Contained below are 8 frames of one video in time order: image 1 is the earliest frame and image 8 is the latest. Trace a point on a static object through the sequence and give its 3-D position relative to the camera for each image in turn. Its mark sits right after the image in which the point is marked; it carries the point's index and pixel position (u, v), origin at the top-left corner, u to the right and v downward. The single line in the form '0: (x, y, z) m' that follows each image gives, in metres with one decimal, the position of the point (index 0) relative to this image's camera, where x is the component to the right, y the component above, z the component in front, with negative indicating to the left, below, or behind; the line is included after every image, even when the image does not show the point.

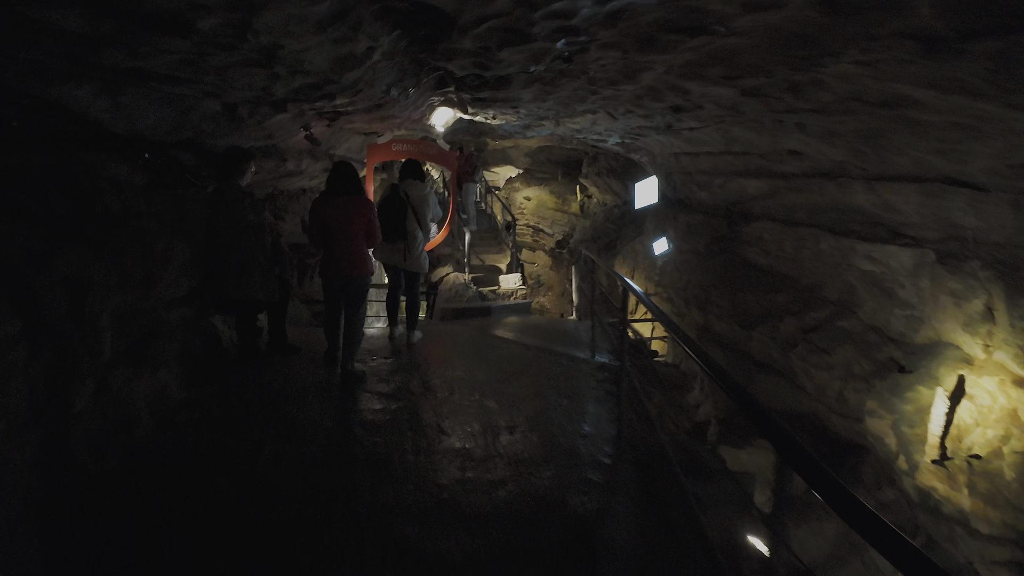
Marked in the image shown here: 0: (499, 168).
0: (-0.2, +2.5, +12.6) m
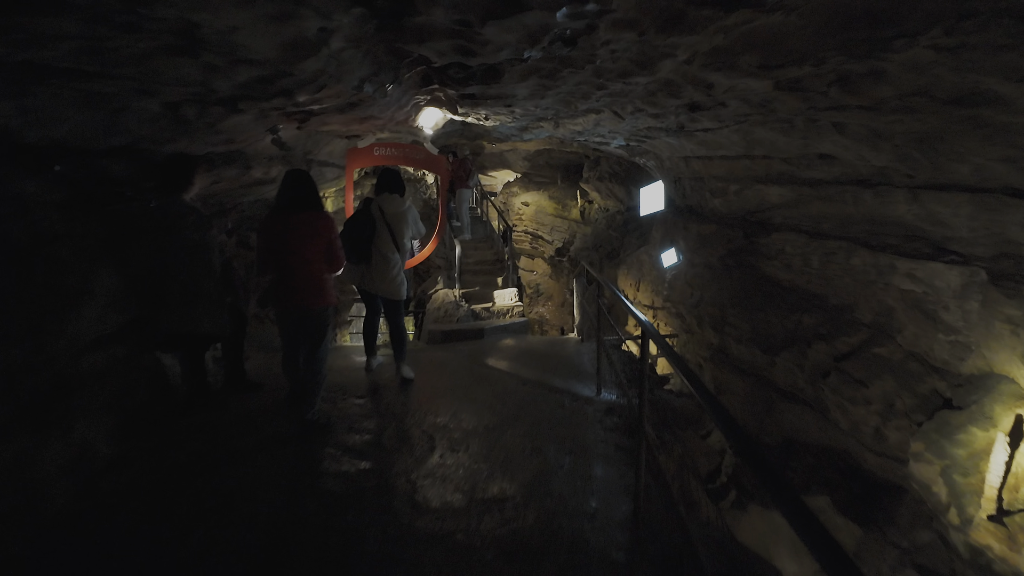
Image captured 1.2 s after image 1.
0: (-0.3, +2.3, +12.0) m
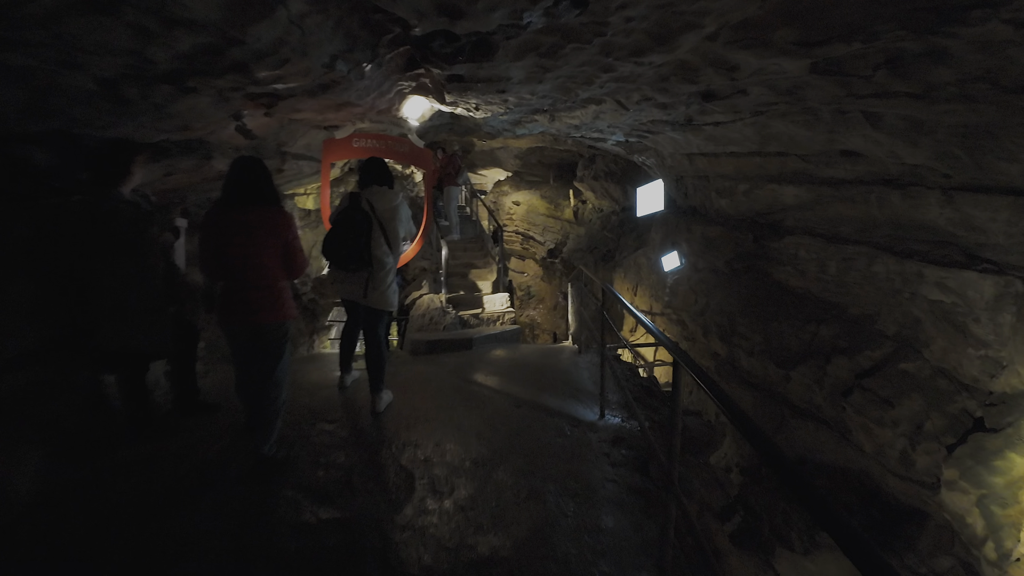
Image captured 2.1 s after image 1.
0: (-0.4, +2.3, +11.6) m
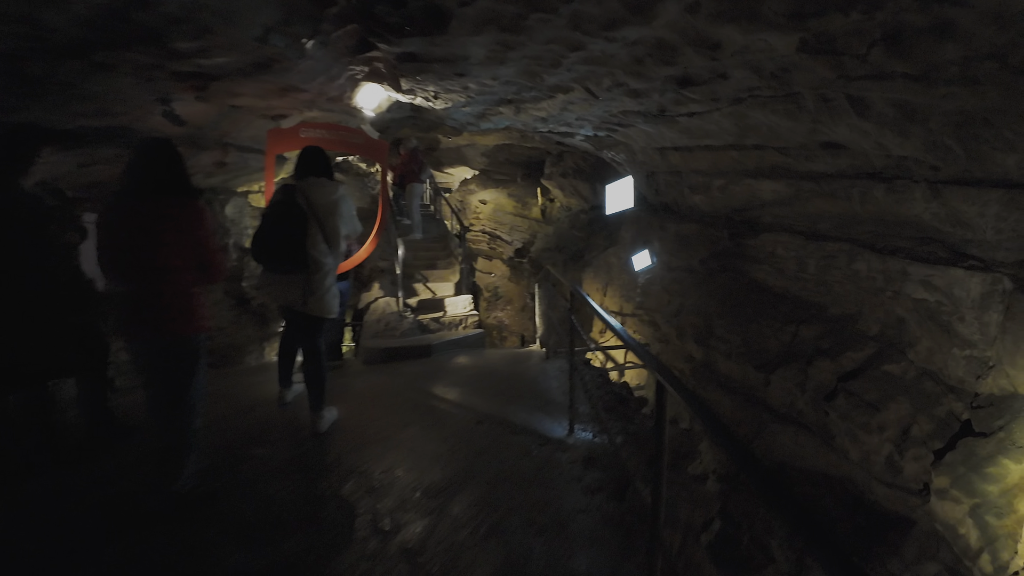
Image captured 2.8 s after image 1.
0: (-1.1, +2.3, +11.2) m
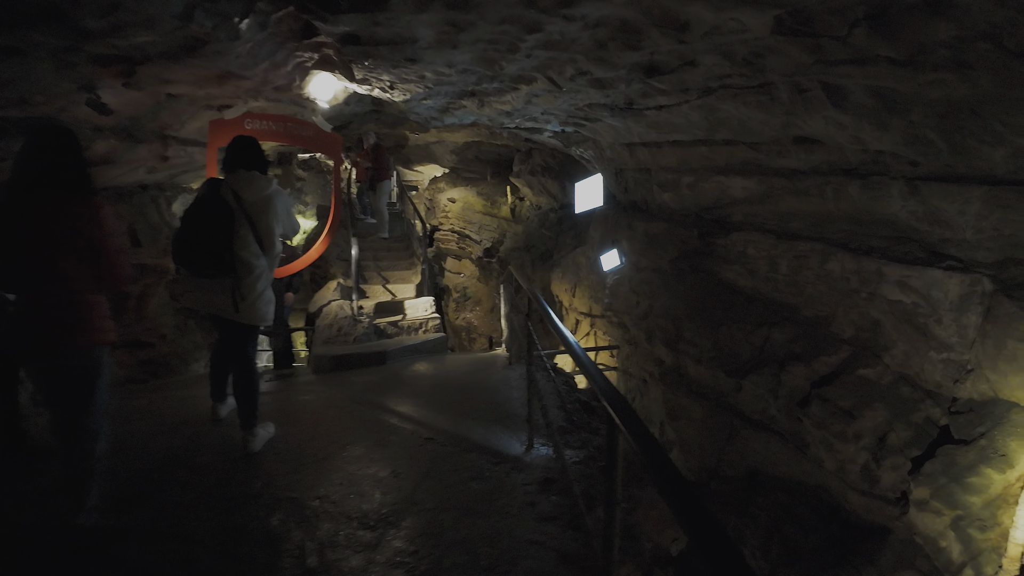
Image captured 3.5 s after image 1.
0: (-1.7, +2.3, +10.9) m
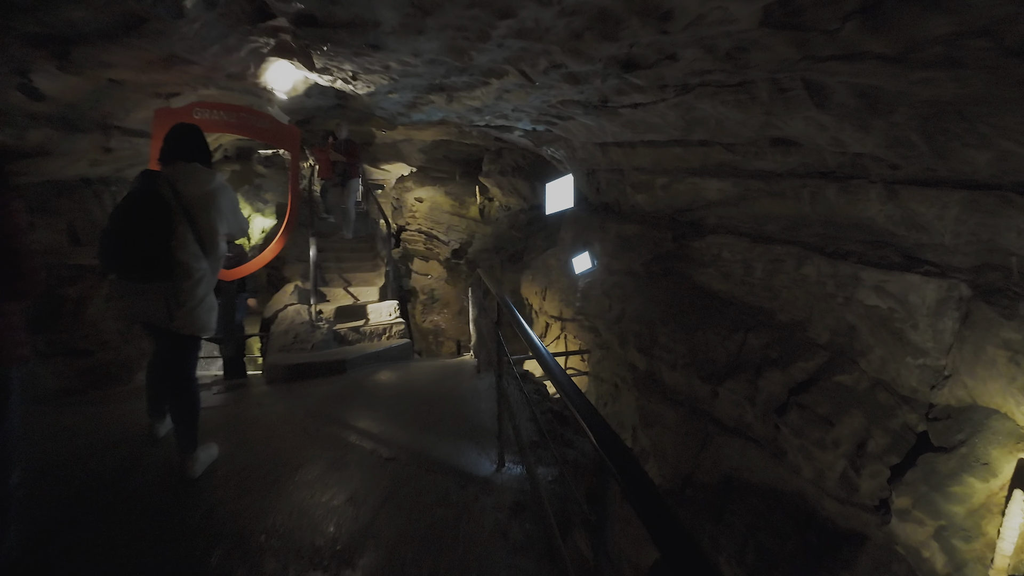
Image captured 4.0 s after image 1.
0: (-2.2, +2.2, +10.6) m
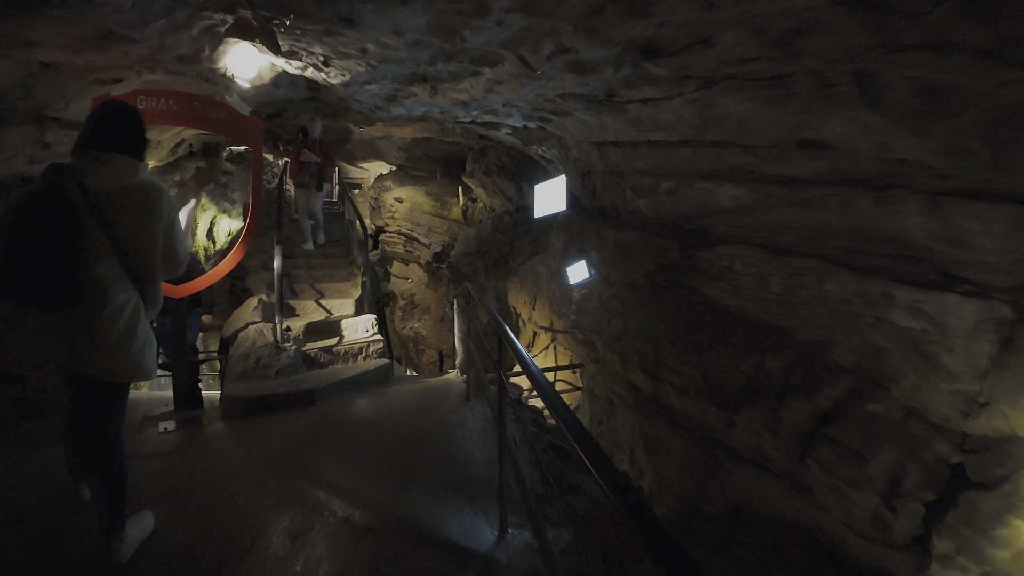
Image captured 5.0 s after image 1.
0: (-2.5, +2.1, +10.1) m
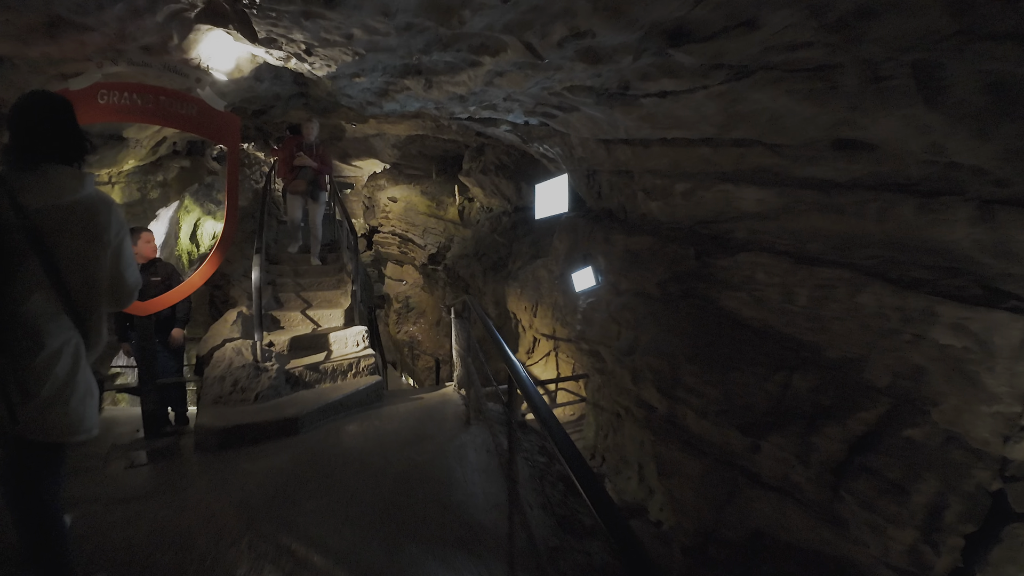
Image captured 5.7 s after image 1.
0: (-2.5, +2.1, +9.7) m
